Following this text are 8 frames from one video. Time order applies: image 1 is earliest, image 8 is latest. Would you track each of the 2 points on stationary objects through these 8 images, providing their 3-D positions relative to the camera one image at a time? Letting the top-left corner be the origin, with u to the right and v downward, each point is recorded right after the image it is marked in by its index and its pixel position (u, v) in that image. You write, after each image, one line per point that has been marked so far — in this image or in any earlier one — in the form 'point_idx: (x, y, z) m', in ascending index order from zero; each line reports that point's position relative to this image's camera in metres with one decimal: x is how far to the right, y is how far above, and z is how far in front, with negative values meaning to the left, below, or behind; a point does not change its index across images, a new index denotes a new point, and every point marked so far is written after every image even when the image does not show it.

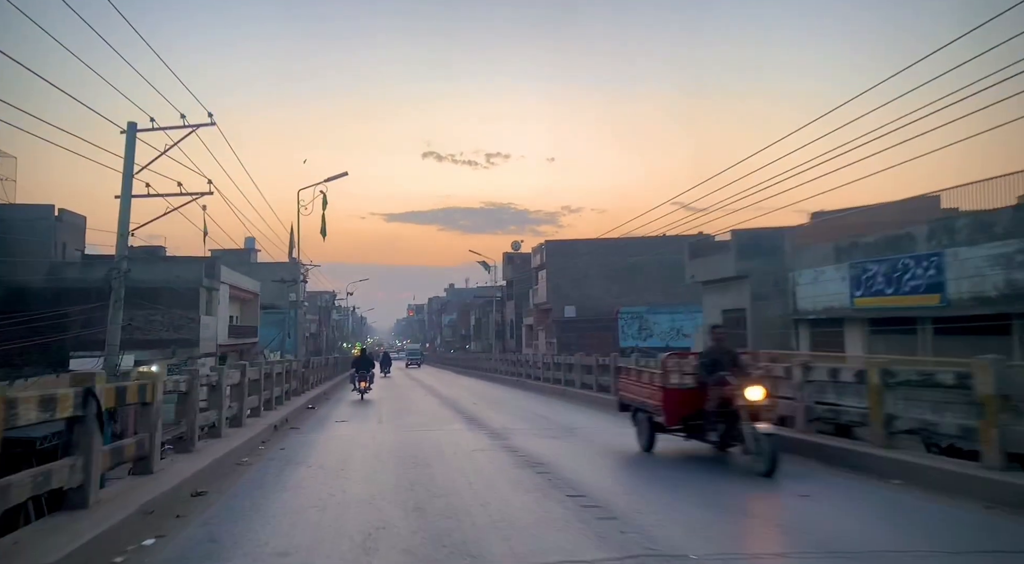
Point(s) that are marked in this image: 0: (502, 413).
0: (-0.3, -3.2, +17.1) m
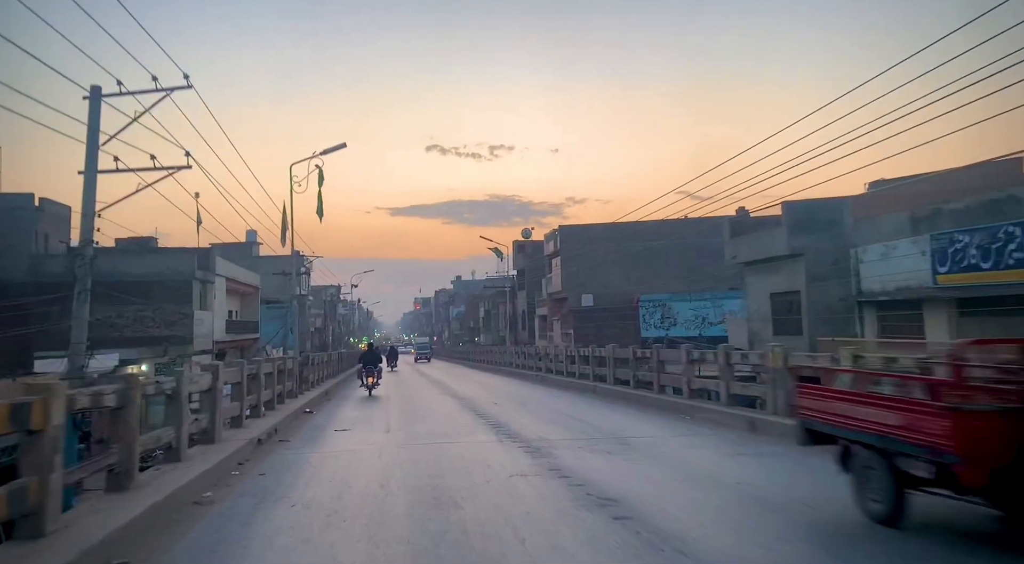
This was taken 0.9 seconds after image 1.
0: (+0.4, -2.8, +14.6) m
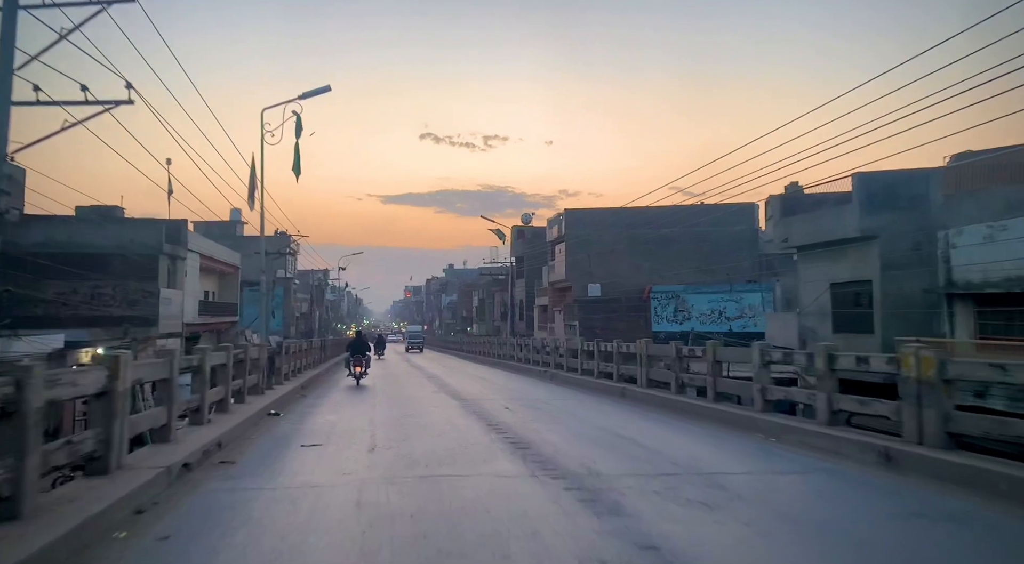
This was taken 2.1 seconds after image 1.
0: (+0.7, -2.4, +11.3) m
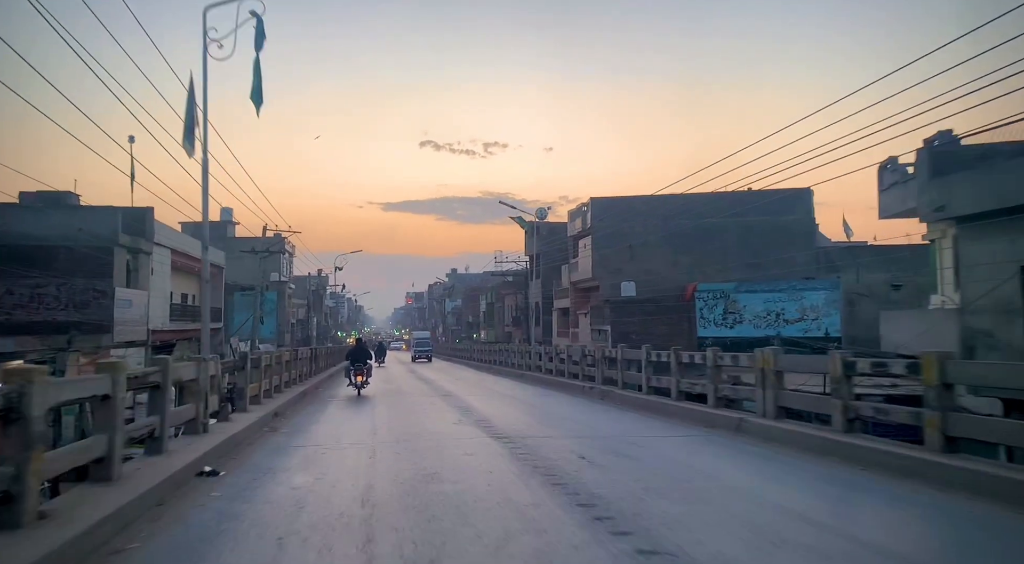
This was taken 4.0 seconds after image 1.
0: (+1.7, -2.0, +6.1) m
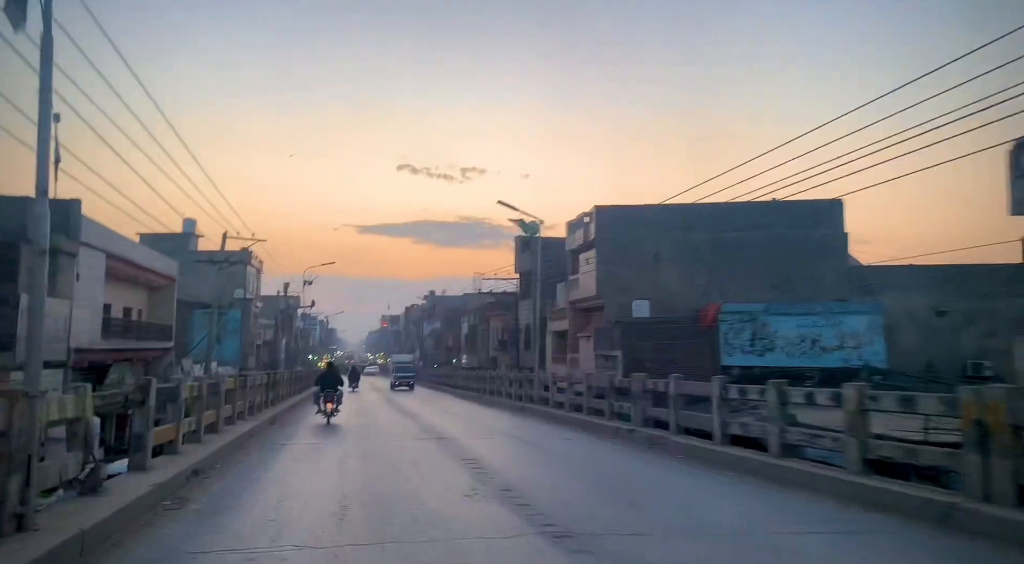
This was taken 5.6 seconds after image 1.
0: (+2.5, -1.8, +1.6) m
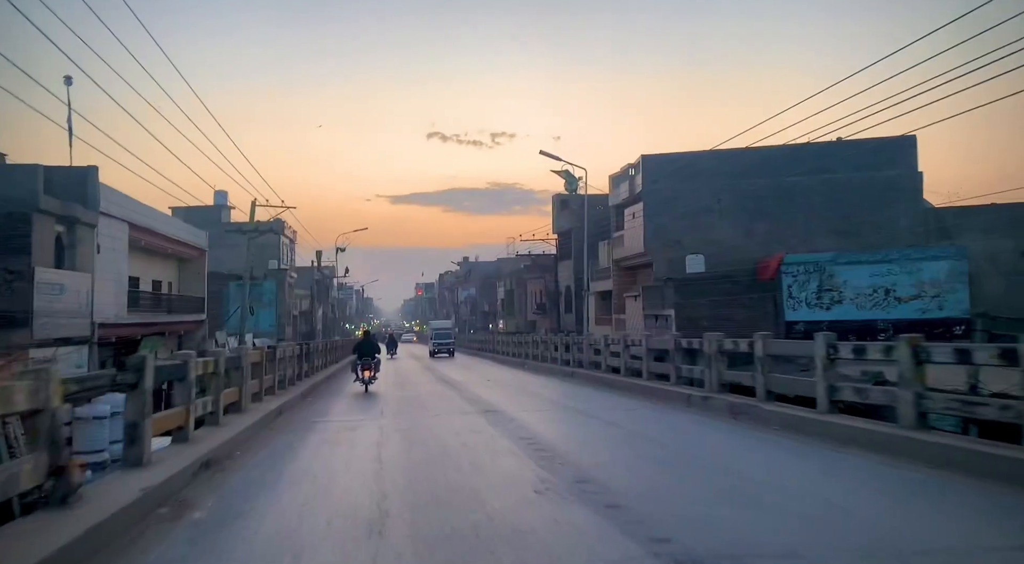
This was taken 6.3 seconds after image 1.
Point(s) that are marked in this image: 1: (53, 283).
0: (+3.0, -1.4, -0.4) m
1: (-12.9, 0.0, +19.6) m
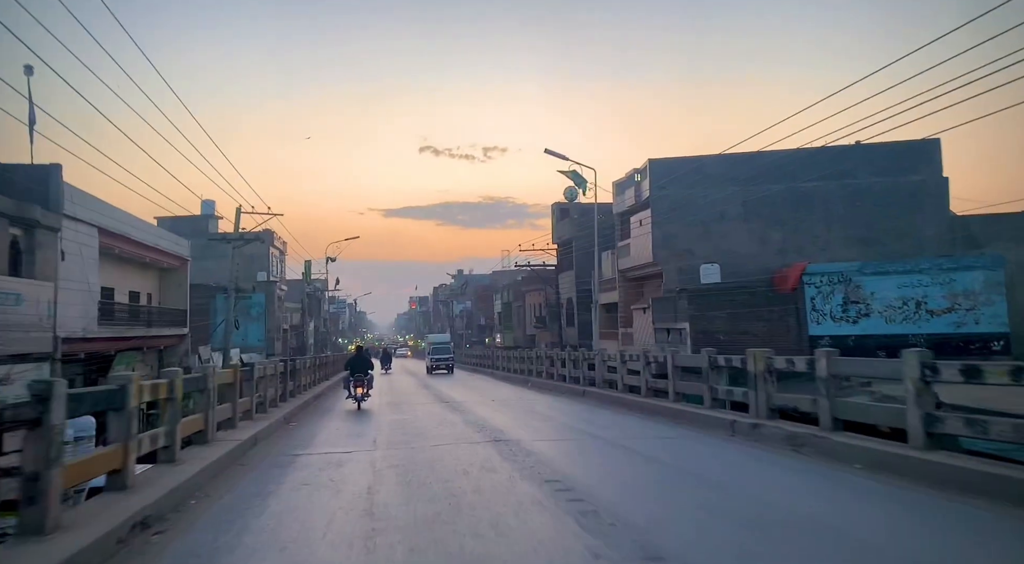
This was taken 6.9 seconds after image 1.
0: (+3.3, -1.3, -2.2) m
1: (-12.8, -0.3, +17.6) m
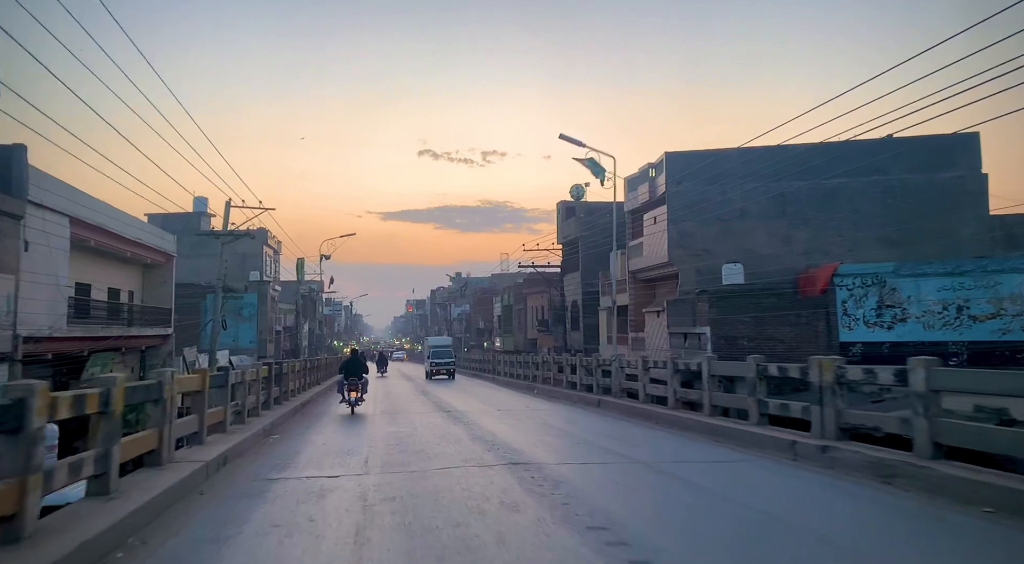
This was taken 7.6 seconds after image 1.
0: (+3.7, -1.1, -4.1) m
1: (-12.5, -0.1, +15.7) m
